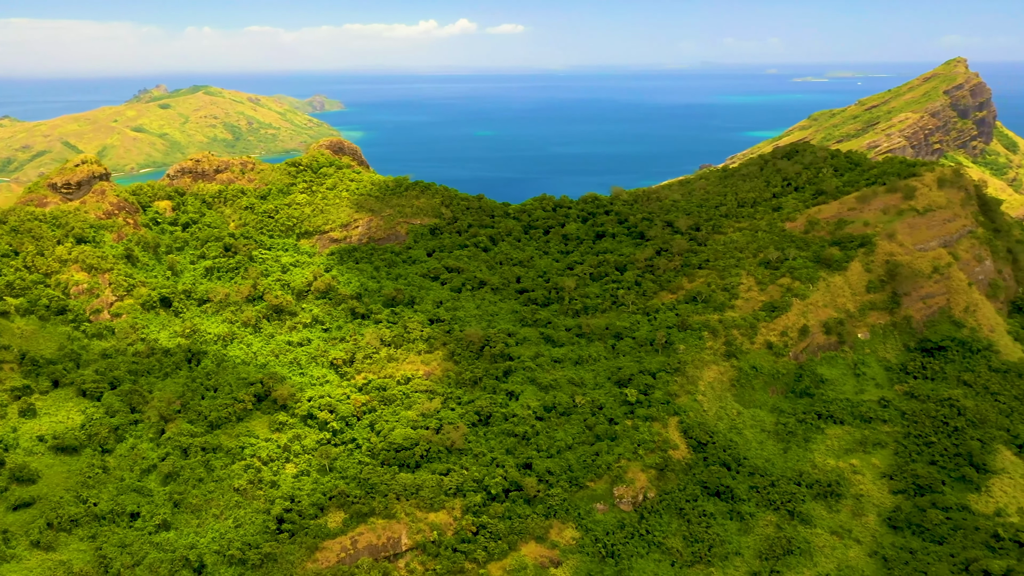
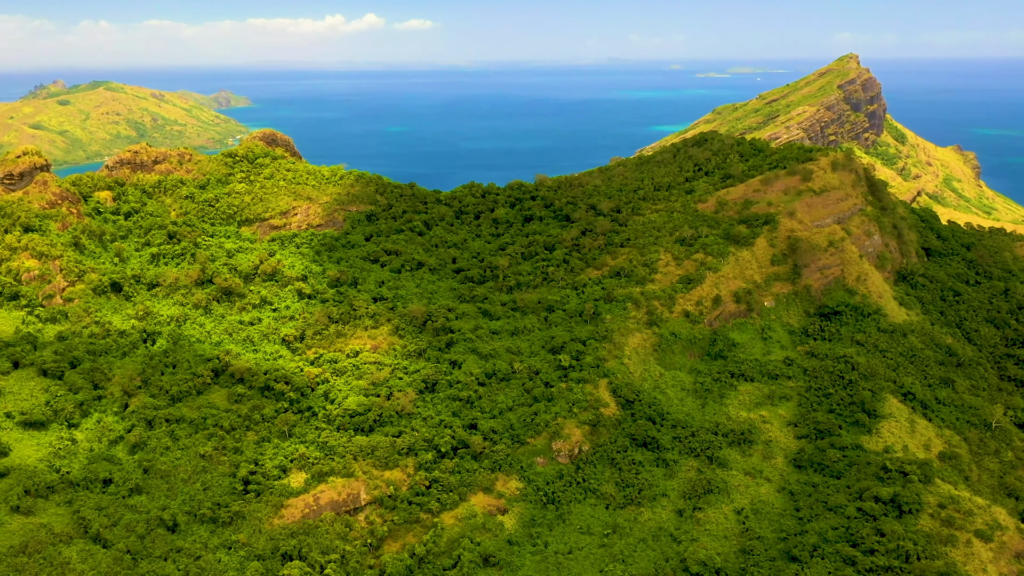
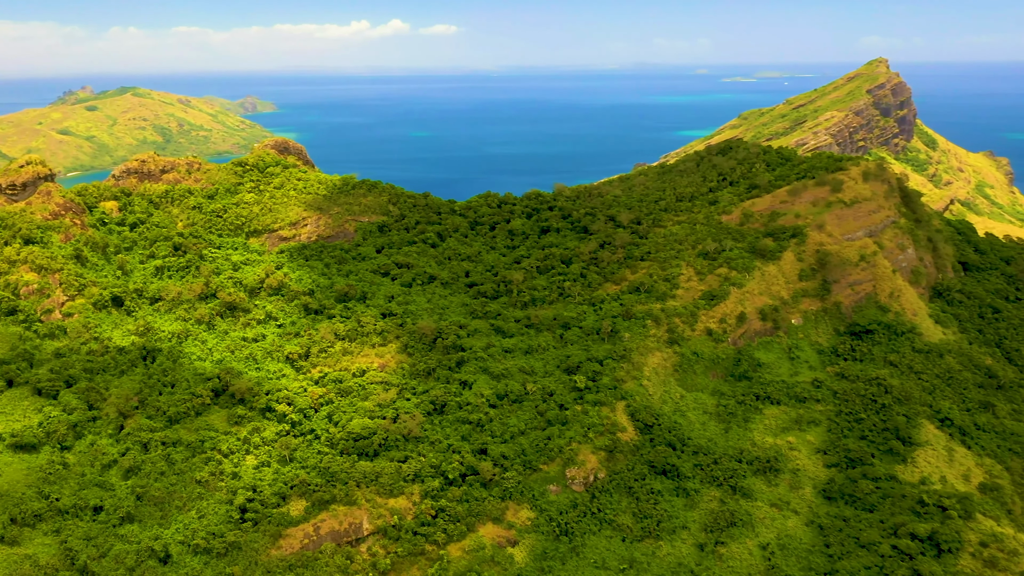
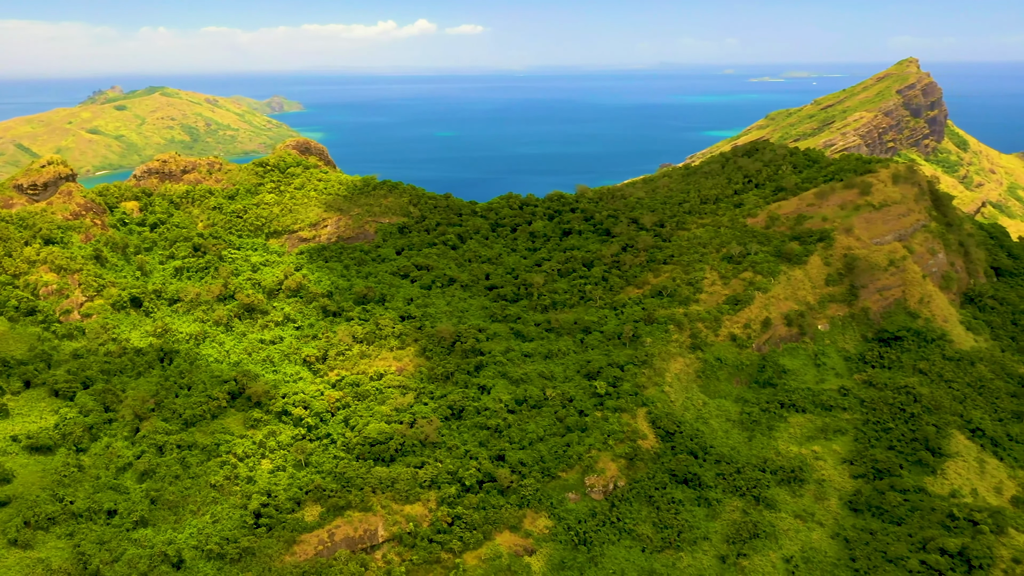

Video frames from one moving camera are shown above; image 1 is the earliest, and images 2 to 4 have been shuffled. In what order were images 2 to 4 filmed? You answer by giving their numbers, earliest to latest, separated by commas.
4, 3, 2
